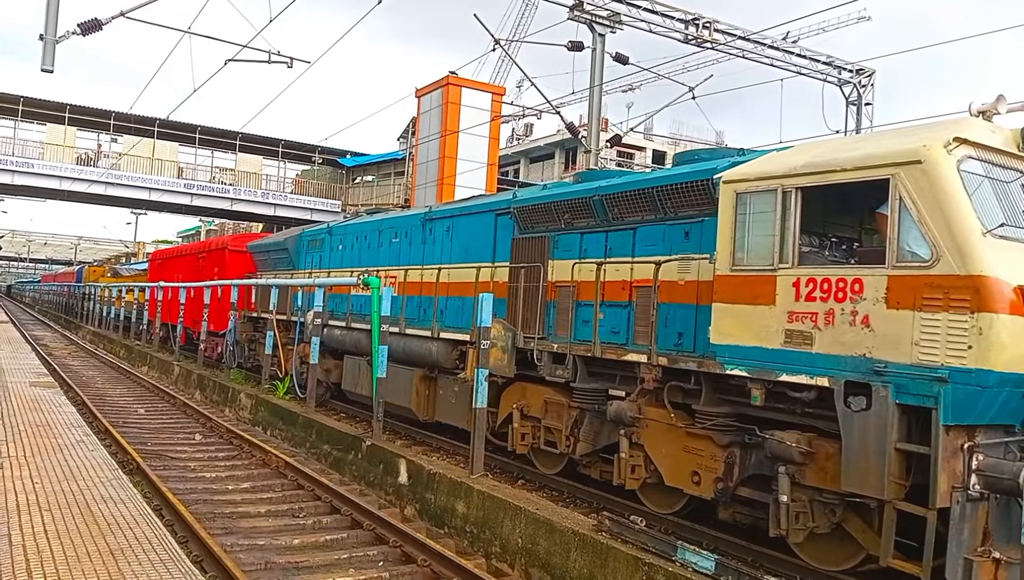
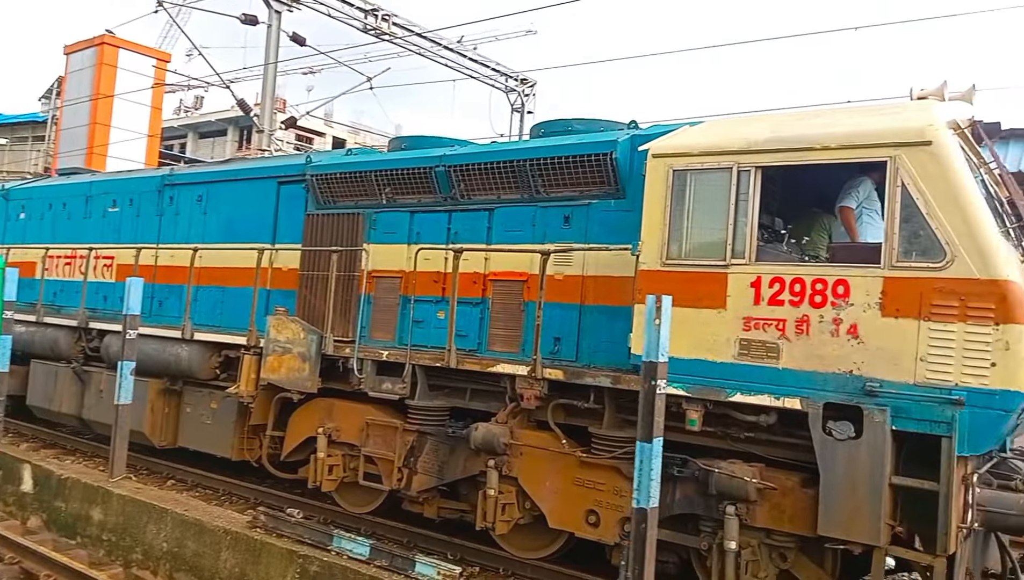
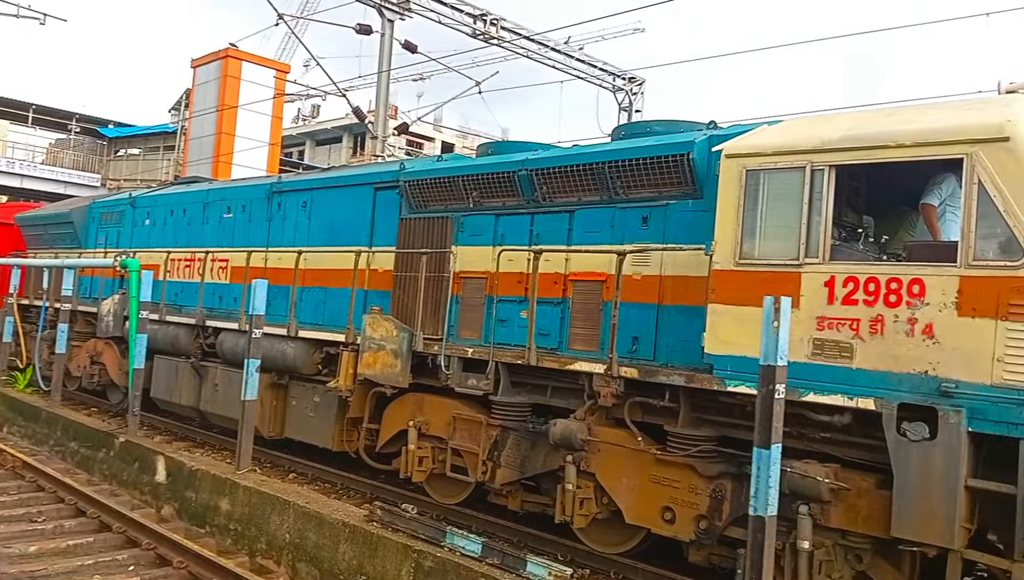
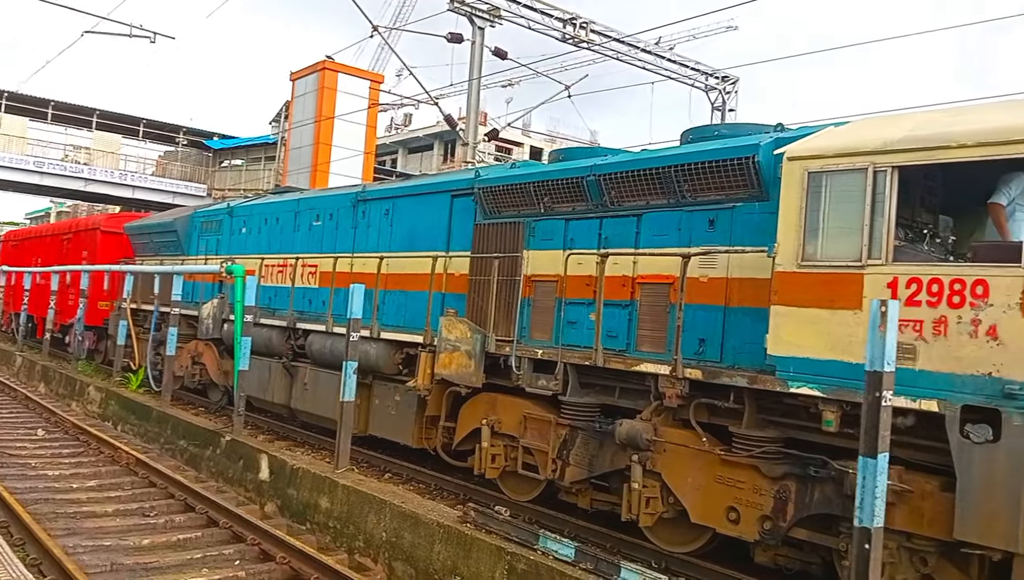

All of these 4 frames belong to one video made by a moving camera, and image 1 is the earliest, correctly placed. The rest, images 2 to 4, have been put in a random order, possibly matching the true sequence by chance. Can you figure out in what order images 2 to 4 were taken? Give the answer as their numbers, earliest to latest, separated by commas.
4, 3, 2
